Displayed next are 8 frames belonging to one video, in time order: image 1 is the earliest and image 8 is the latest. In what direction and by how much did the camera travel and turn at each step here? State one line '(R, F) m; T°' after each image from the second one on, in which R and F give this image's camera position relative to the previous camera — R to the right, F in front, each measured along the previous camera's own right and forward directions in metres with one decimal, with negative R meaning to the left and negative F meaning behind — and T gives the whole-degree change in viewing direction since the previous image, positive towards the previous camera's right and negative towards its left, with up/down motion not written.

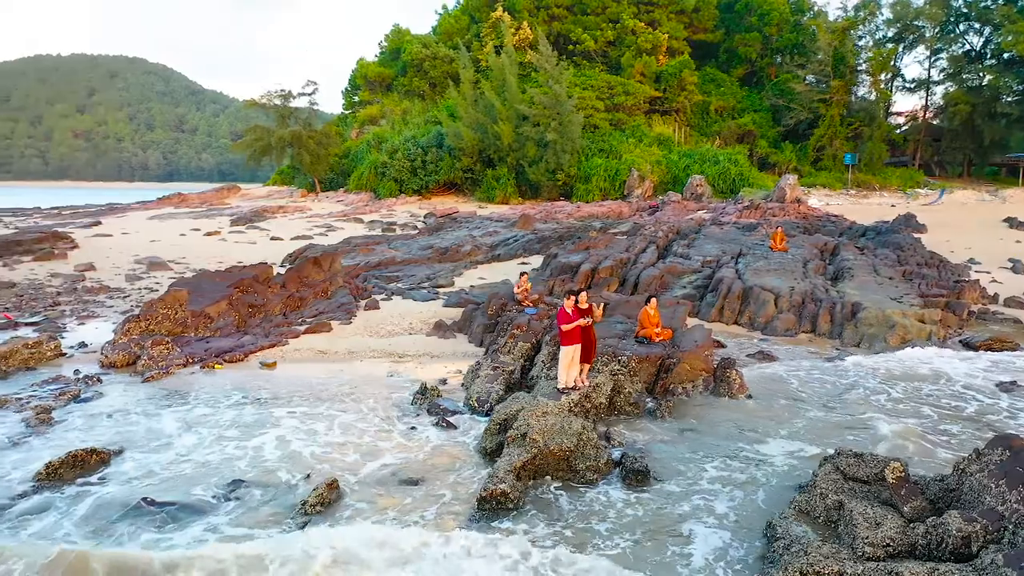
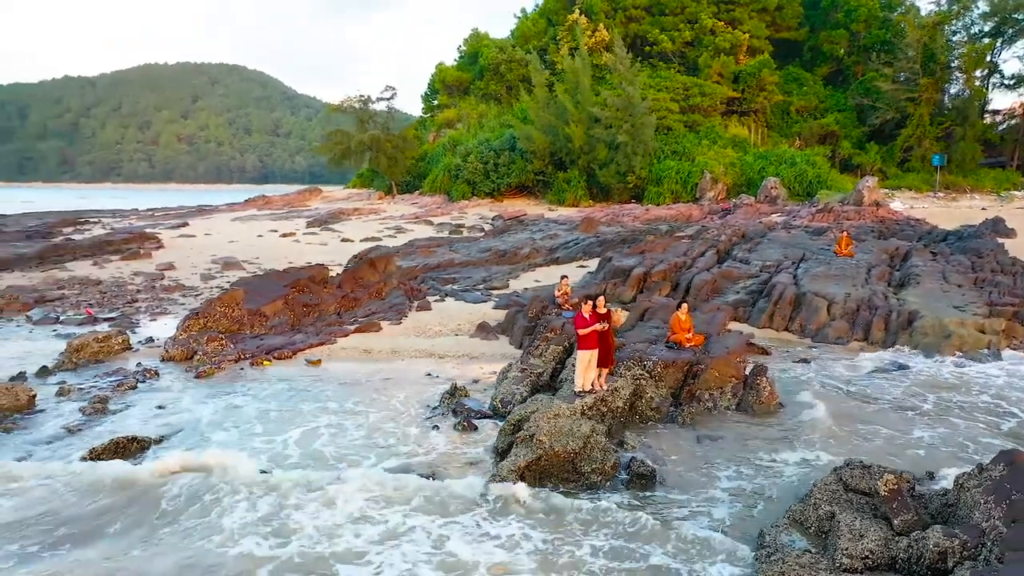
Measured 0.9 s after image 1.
(+0.7, -0.1) m; -6°
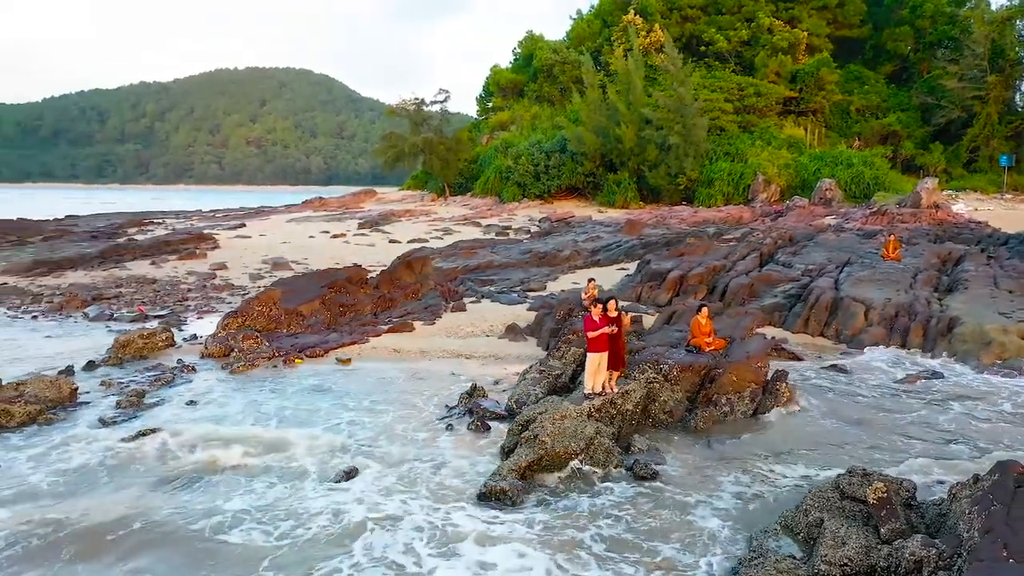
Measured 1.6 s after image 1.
(+0.5, -0.1) m; -4°
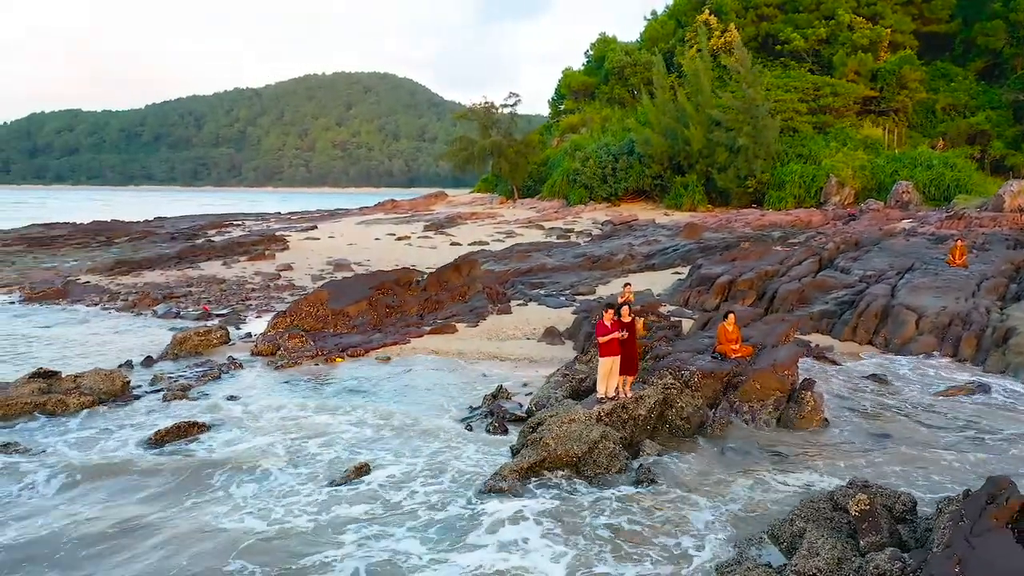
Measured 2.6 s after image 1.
(+0.7, -0.1) m; -6°
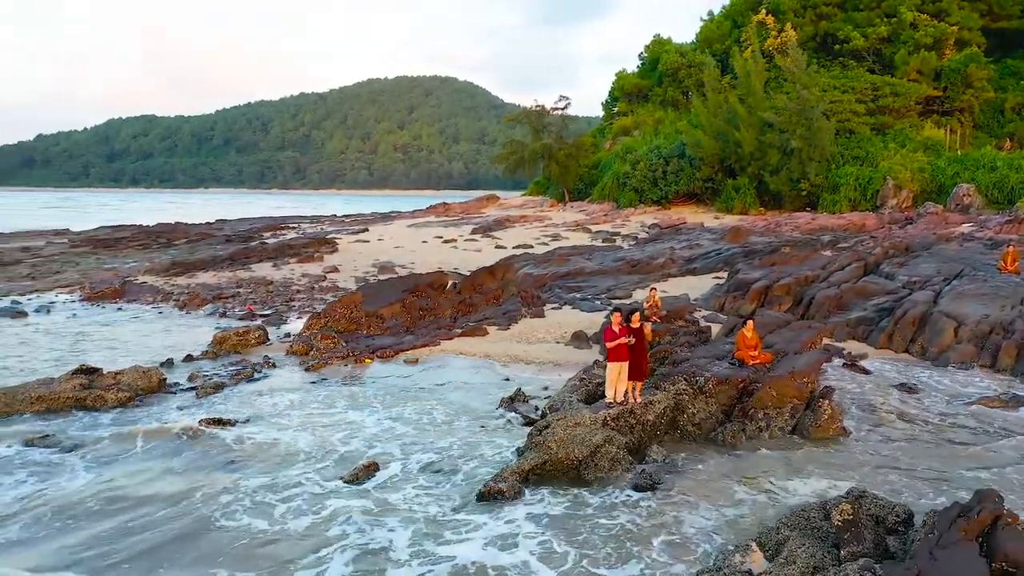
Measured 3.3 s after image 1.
(+0.5, -0.1) m; -4°
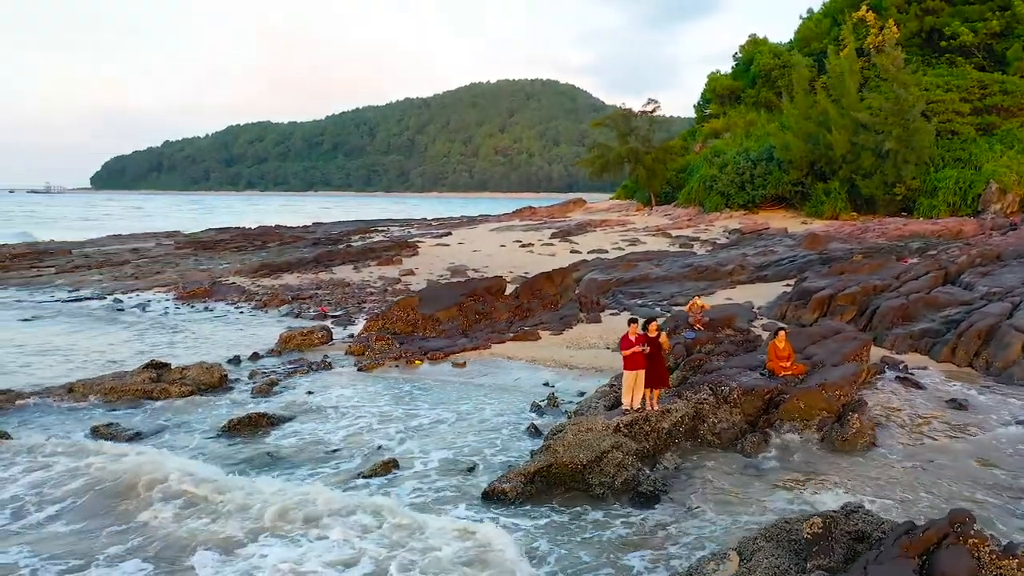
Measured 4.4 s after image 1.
(+0.8, -0.2) m; -7°
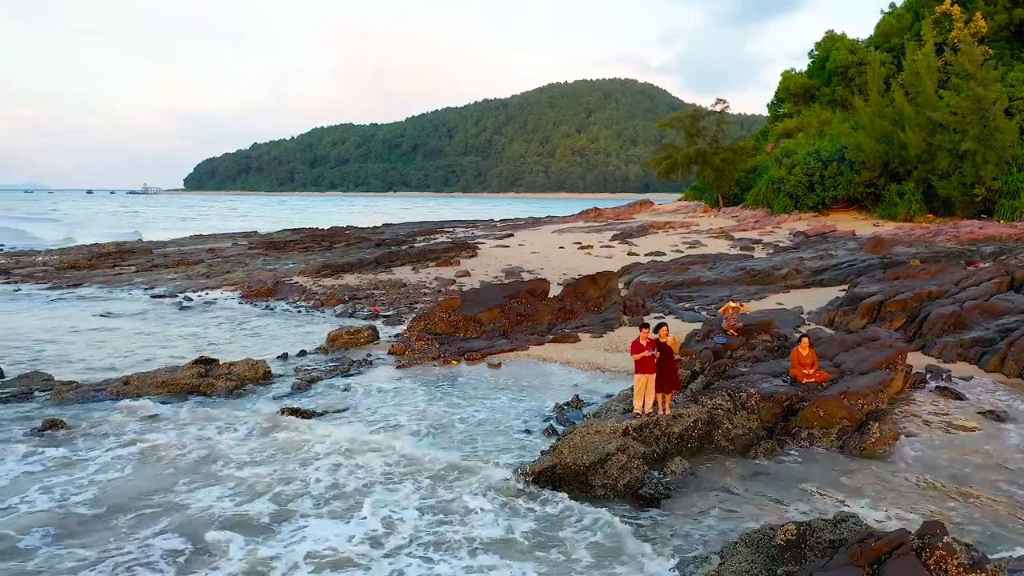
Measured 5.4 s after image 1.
(+0.7, -0.2) m; -5°
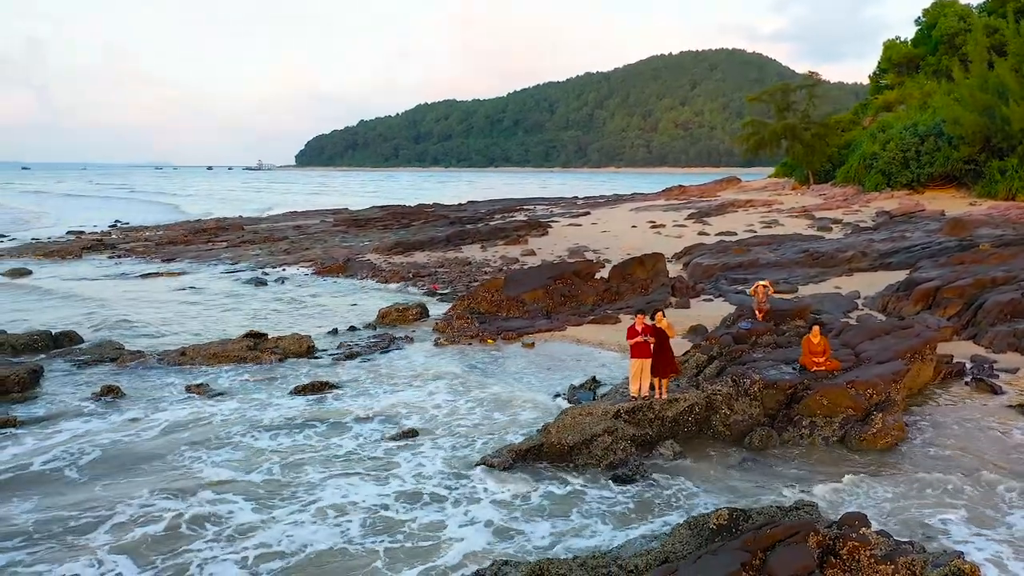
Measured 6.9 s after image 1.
(+1.1, -0.3) m; -7°
